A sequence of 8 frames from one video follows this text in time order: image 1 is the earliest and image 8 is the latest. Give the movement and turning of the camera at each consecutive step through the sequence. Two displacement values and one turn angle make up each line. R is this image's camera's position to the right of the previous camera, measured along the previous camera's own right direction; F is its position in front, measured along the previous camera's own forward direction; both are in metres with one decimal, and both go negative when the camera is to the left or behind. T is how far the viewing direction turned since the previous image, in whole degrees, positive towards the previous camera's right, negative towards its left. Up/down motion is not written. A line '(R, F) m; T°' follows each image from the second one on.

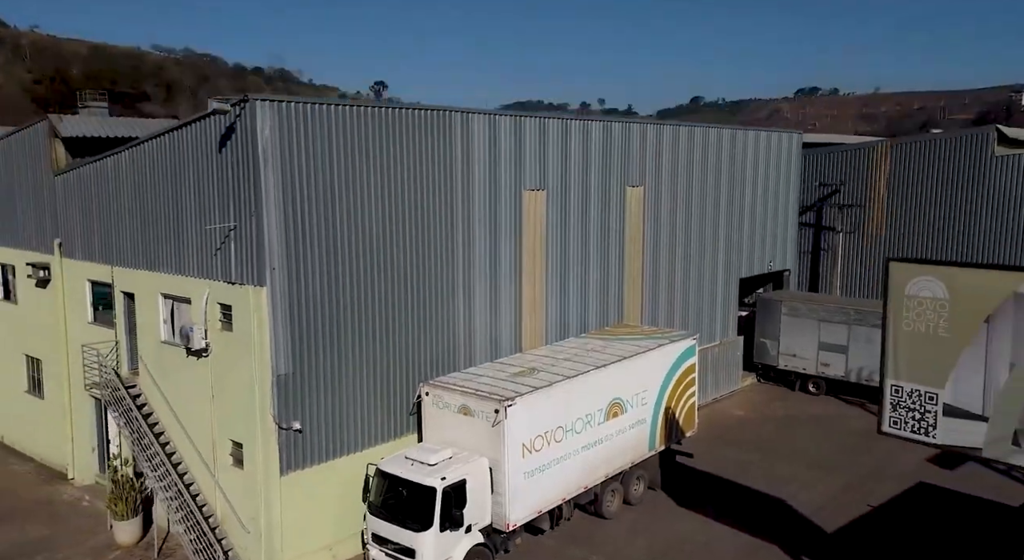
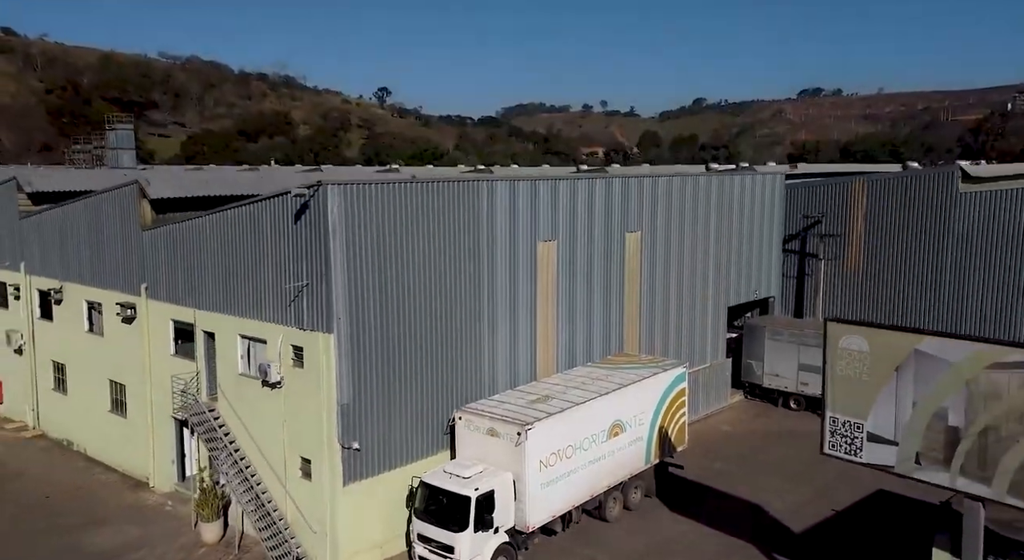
(-0.2, -1.8) m; 0°
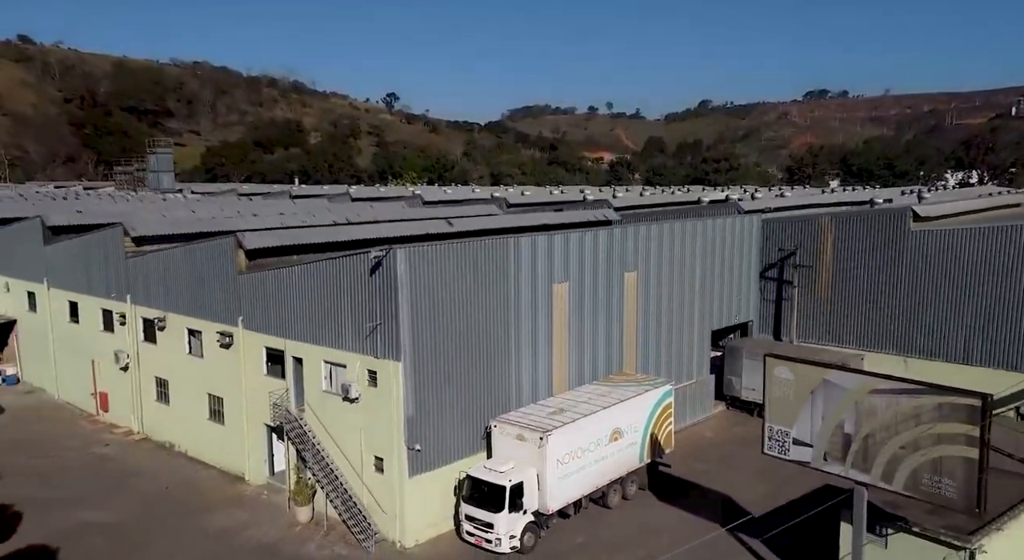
(-0.3, -3.2) m; 0°
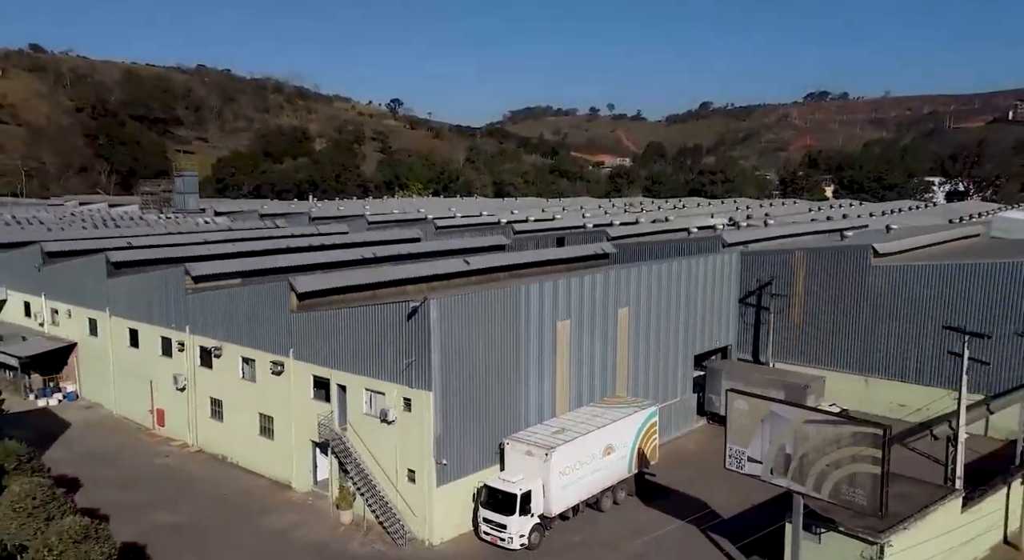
(-0.1, -2.8) m; 0°
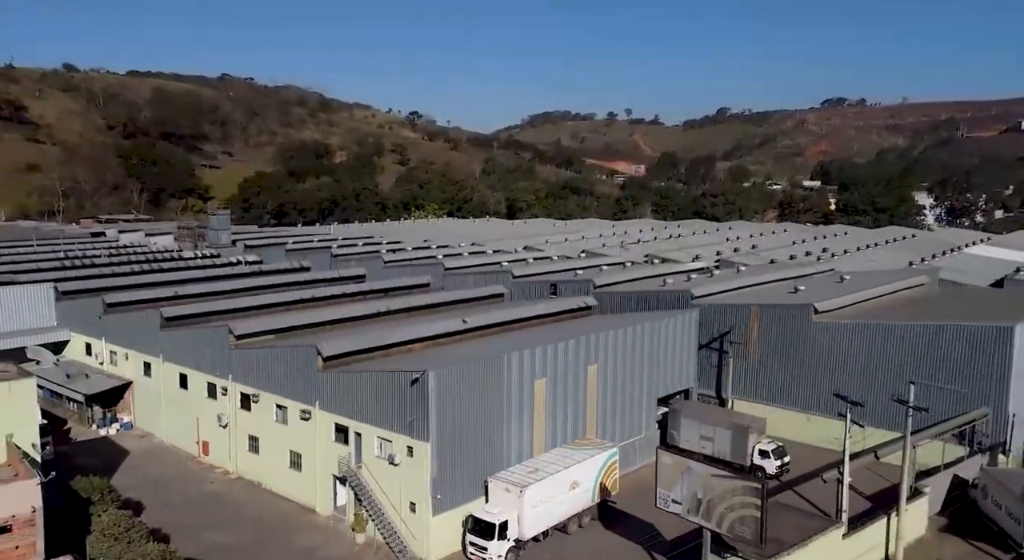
(+0.9, -4.0) m; -1°
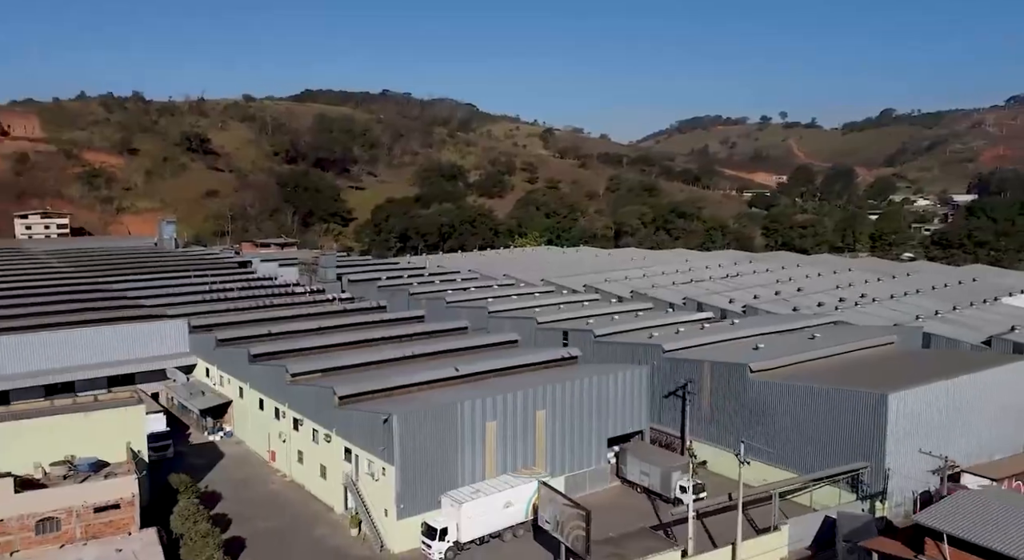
(+6.8, -6.7) m; -11°
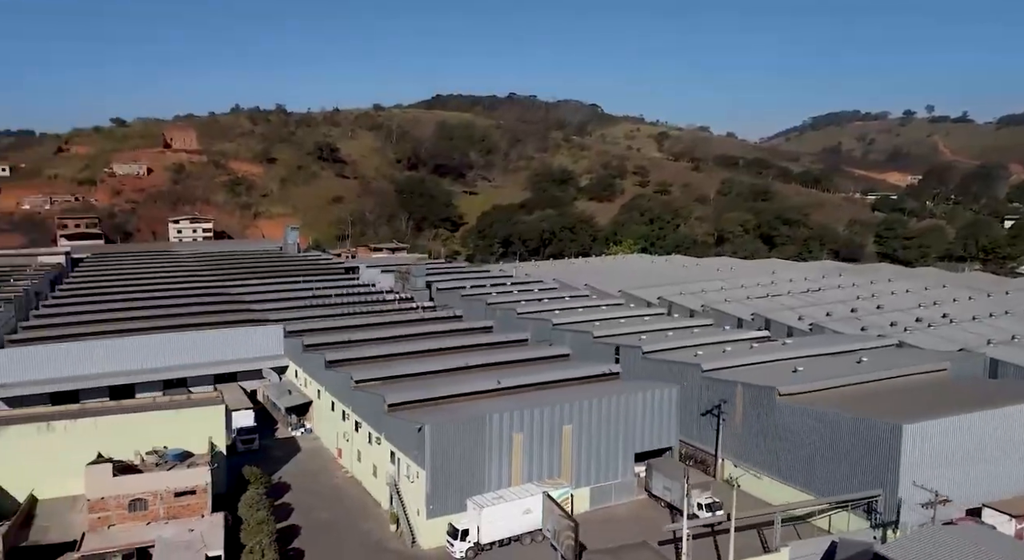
(+3.9, -2.3) m; -9°
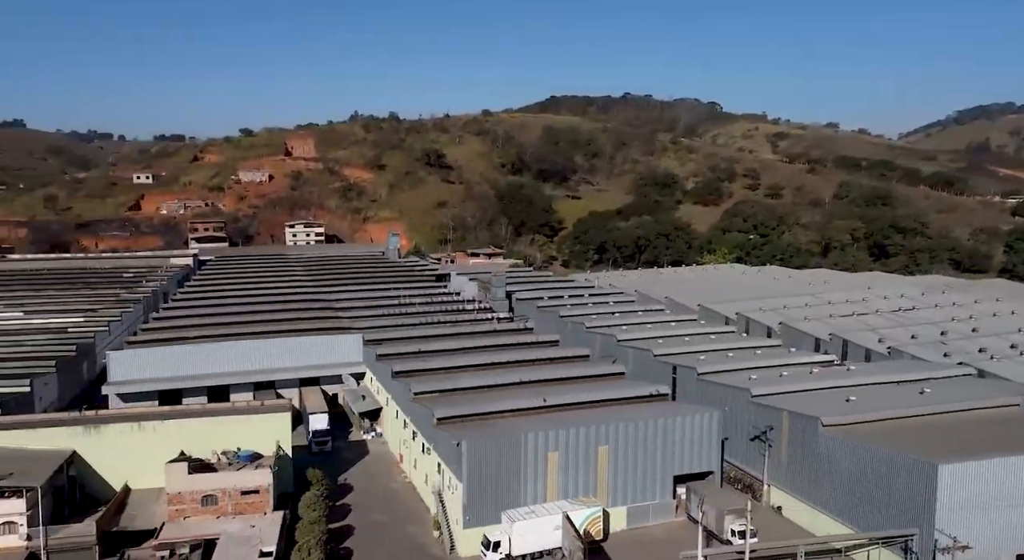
(+3.6, -1.0) m; -9°
